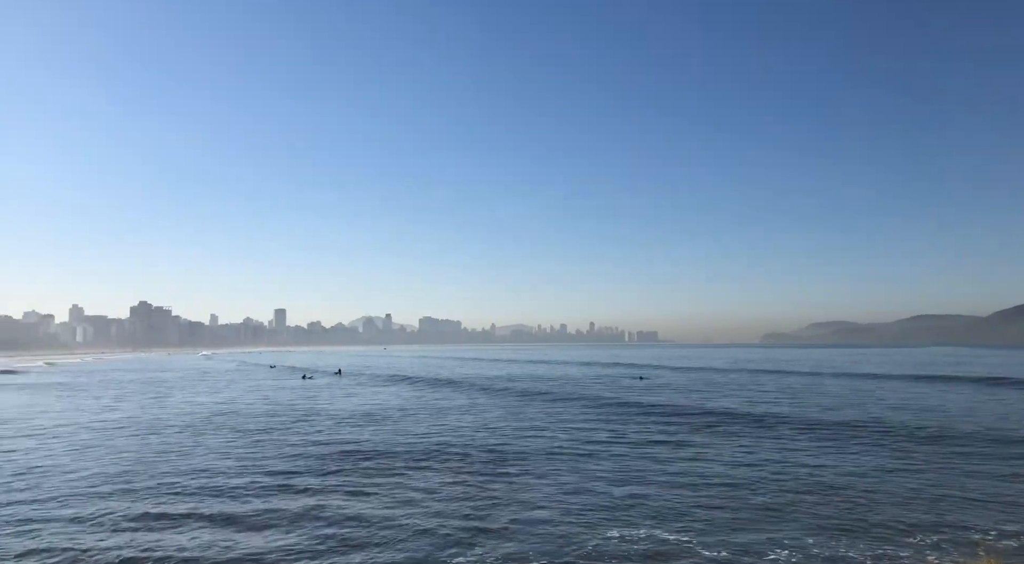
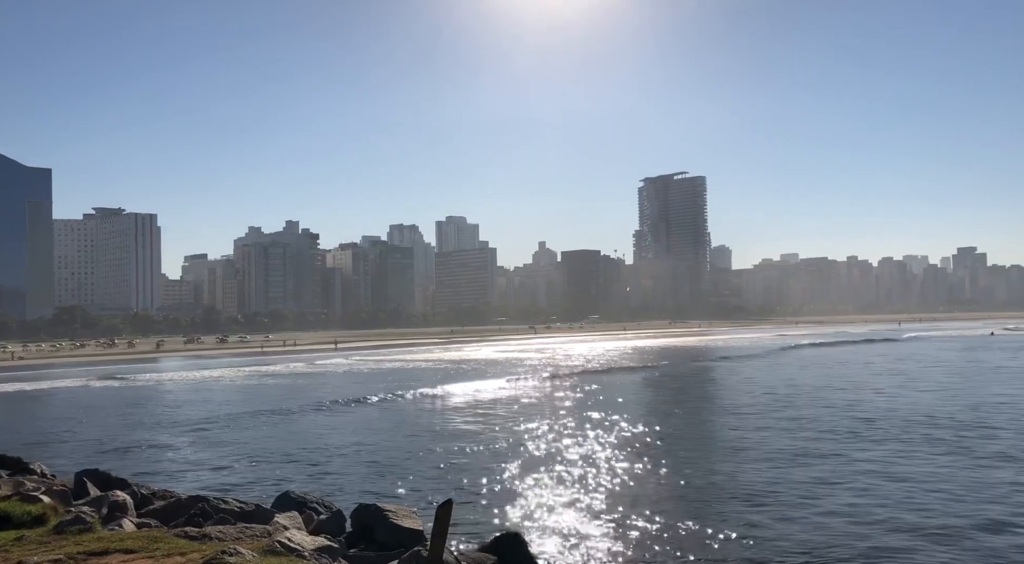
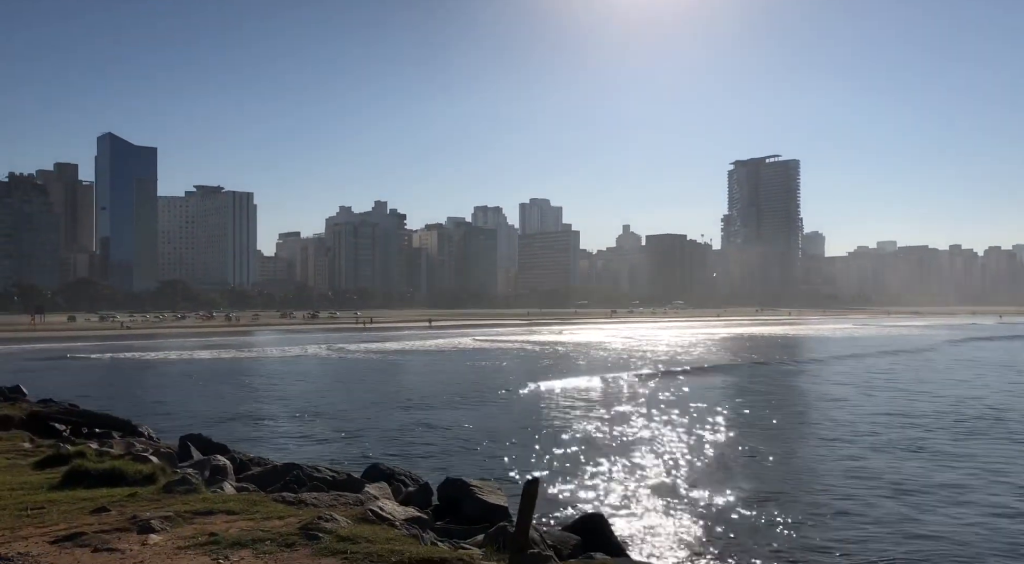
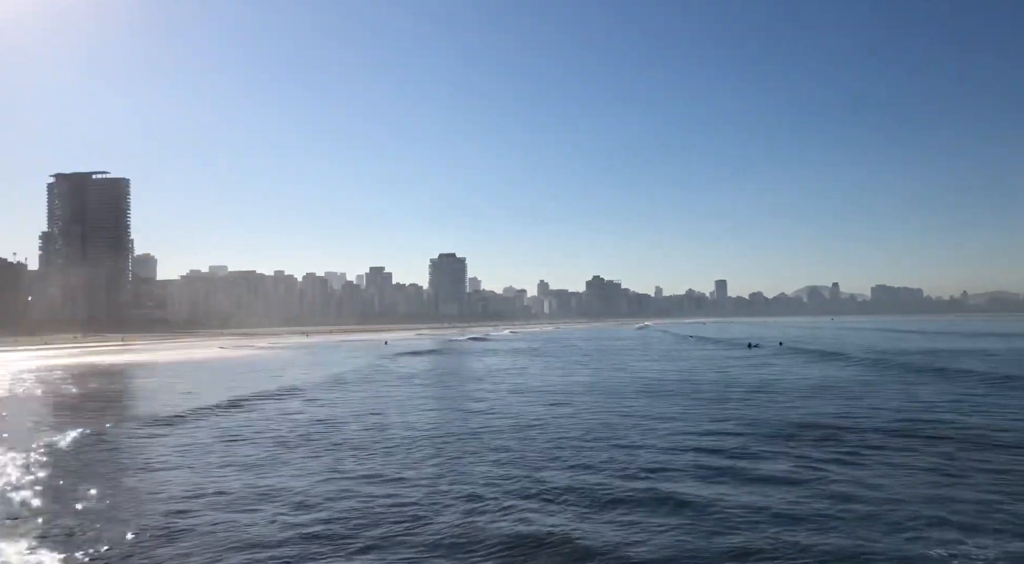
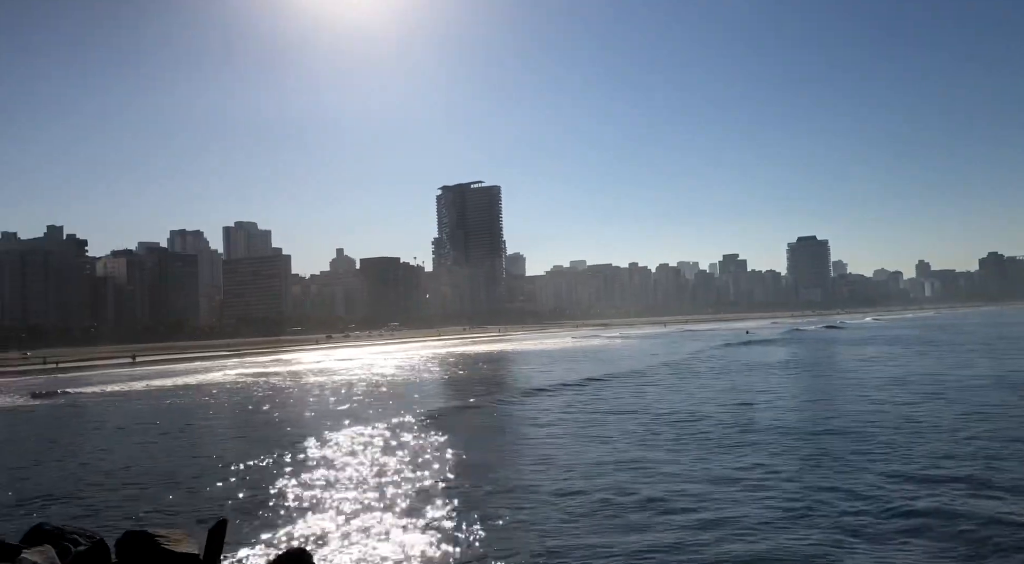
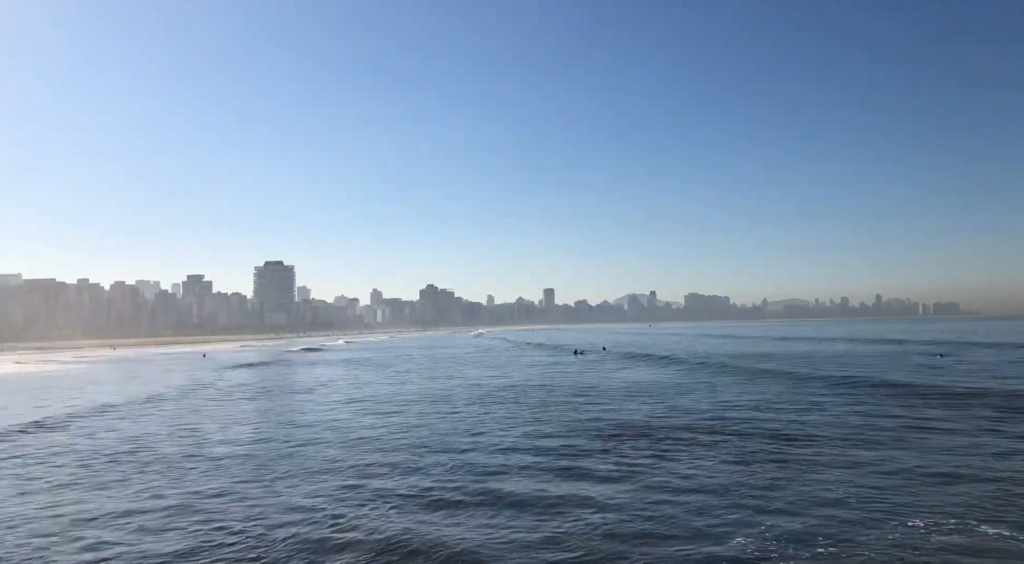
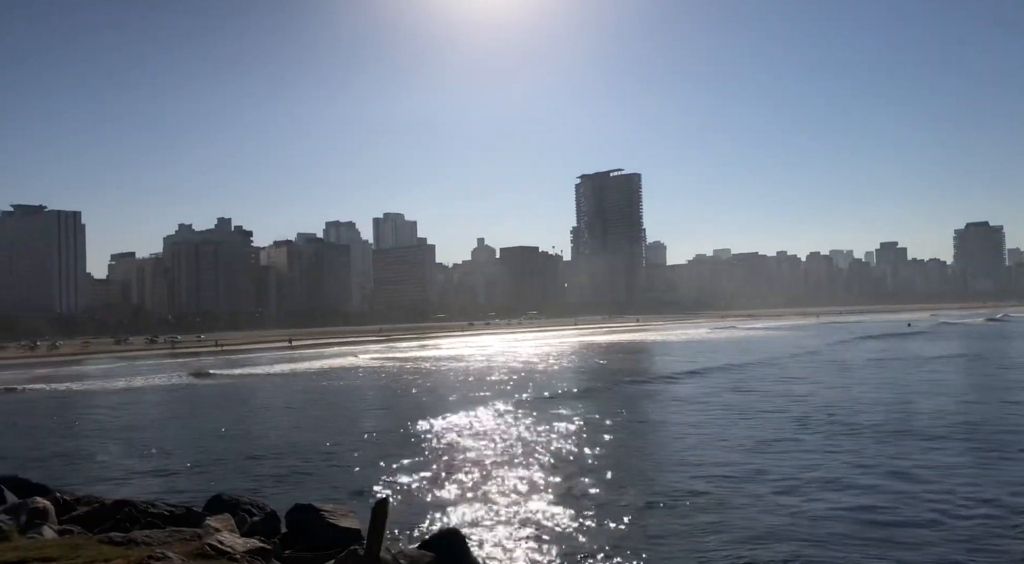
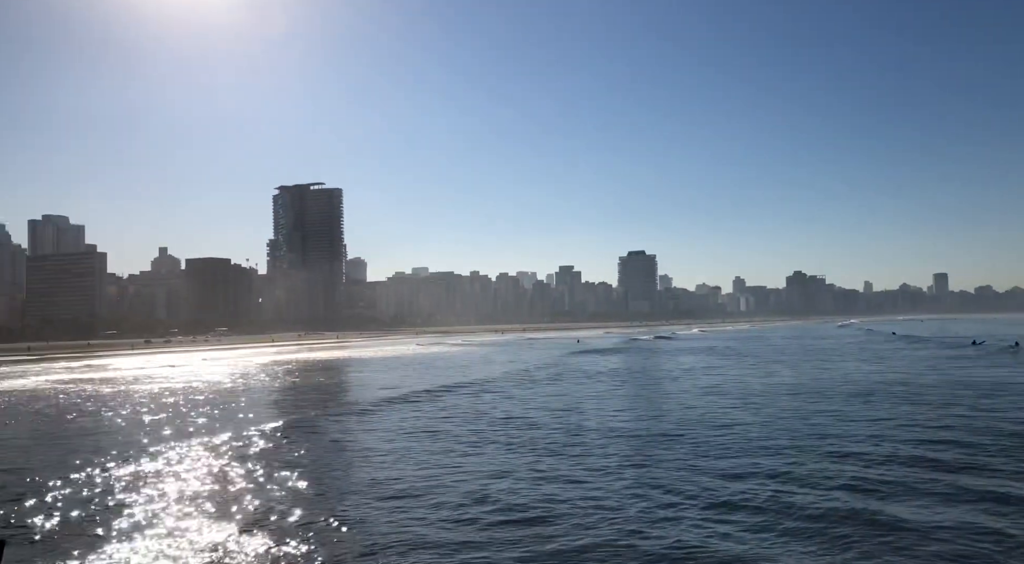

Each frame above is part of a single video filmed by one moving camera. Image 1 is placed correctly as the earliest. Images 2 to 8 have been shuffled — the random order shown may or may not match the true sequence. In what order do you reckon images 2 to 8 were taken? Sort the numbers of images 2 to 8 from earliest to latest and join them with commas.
6, 4, 8, 5, 7, 3, 2
